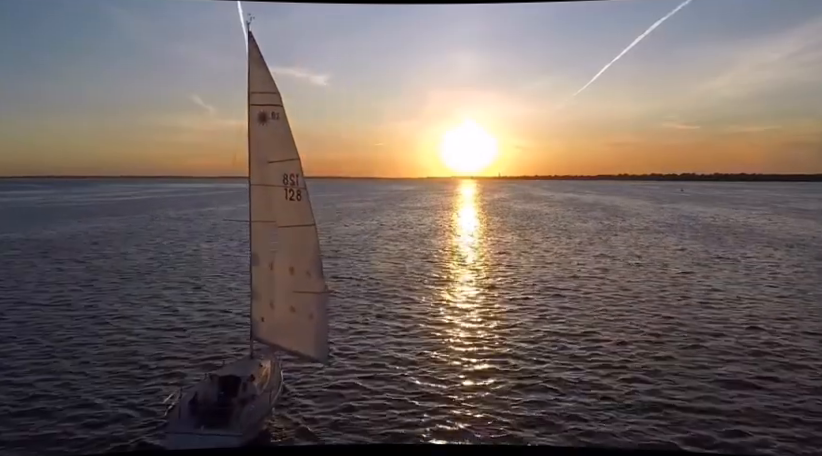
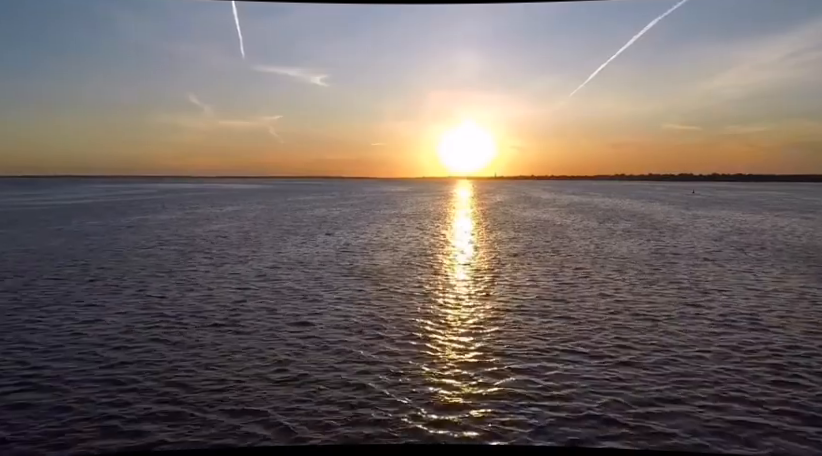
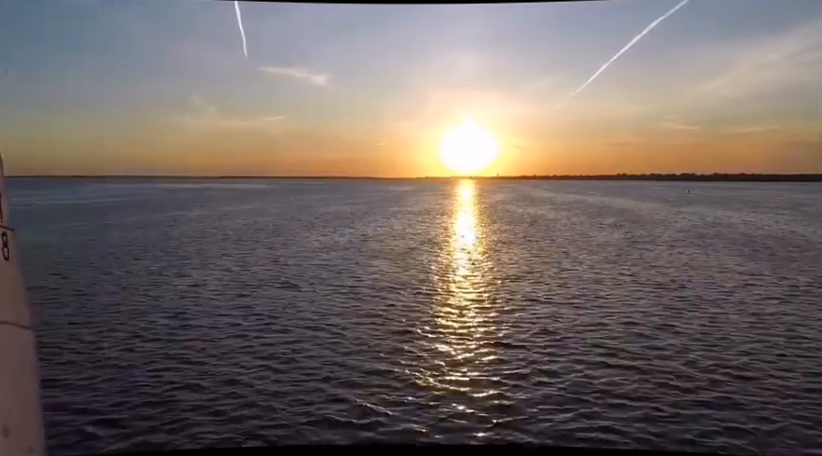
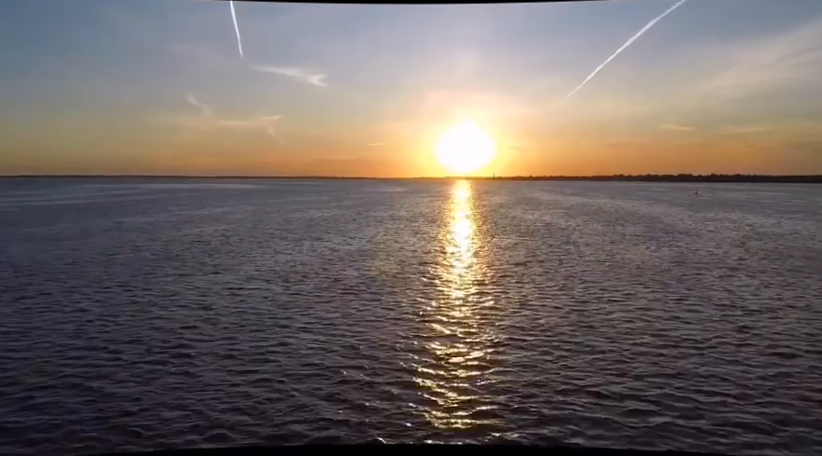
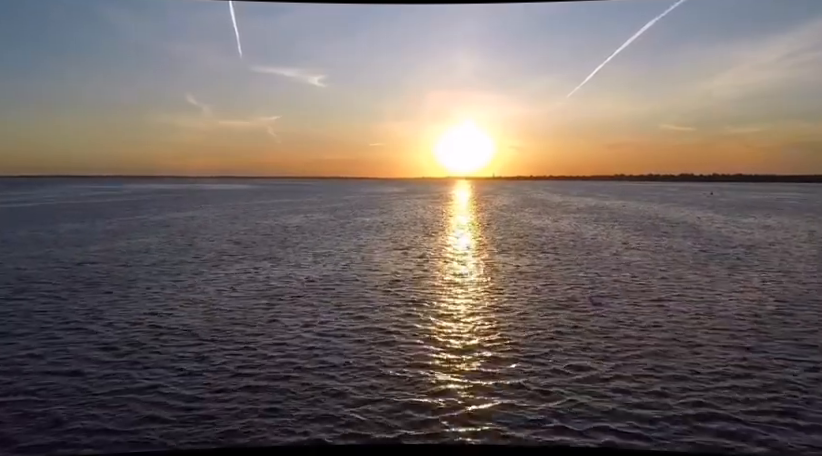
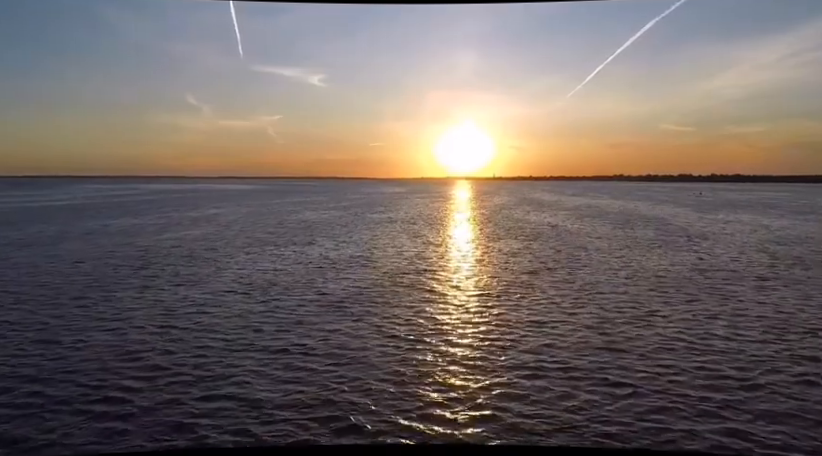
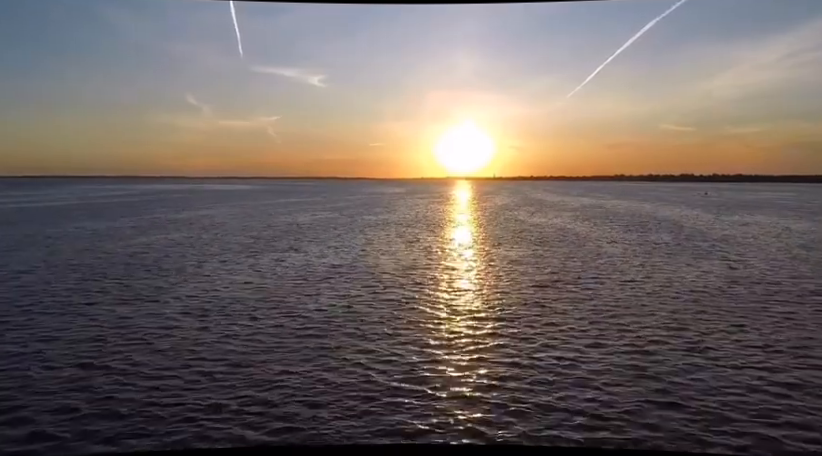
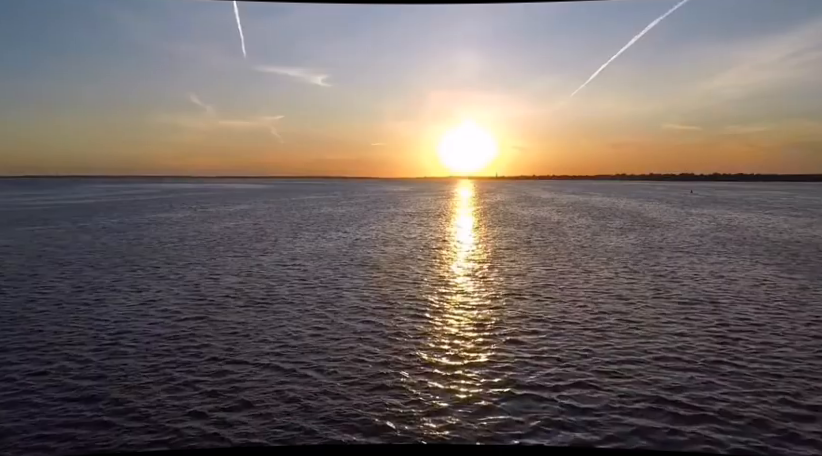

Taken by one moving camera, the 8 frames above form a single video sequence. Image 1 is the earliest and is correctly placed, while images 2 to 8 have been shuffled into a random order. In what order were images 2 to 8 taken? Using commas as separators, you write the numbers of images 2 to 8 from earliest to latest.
3, 8, 2, 4, 6, 7, 5
